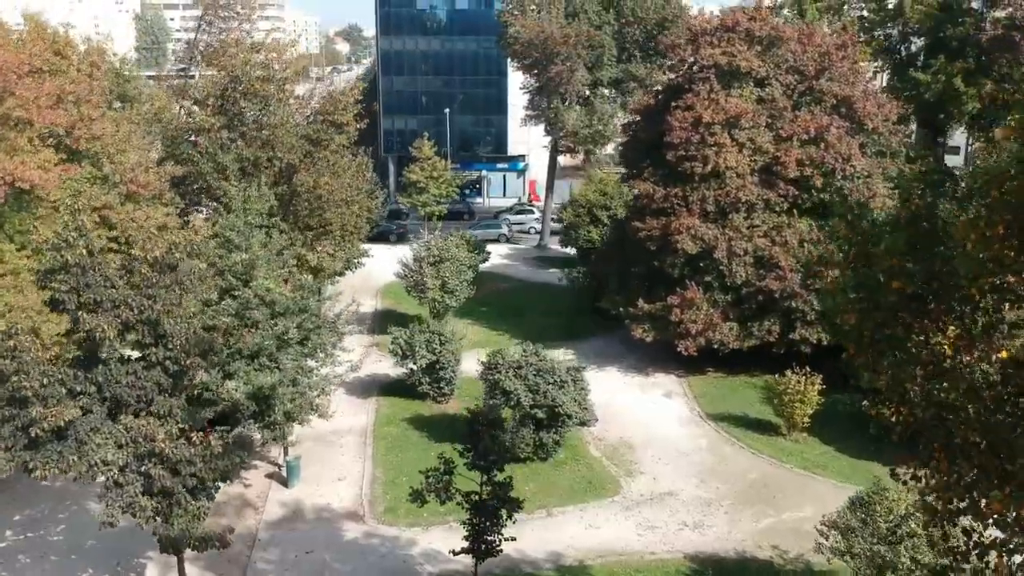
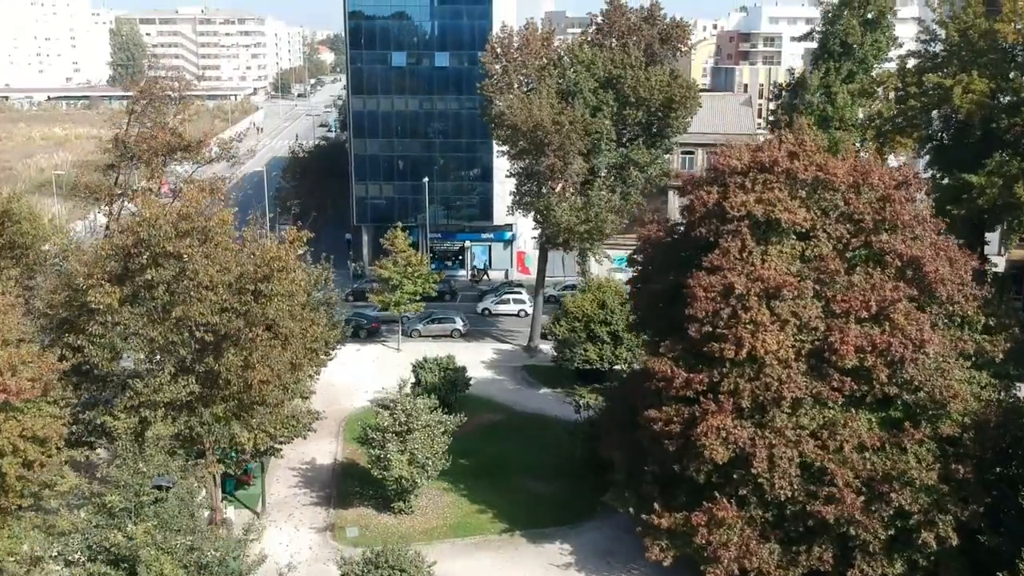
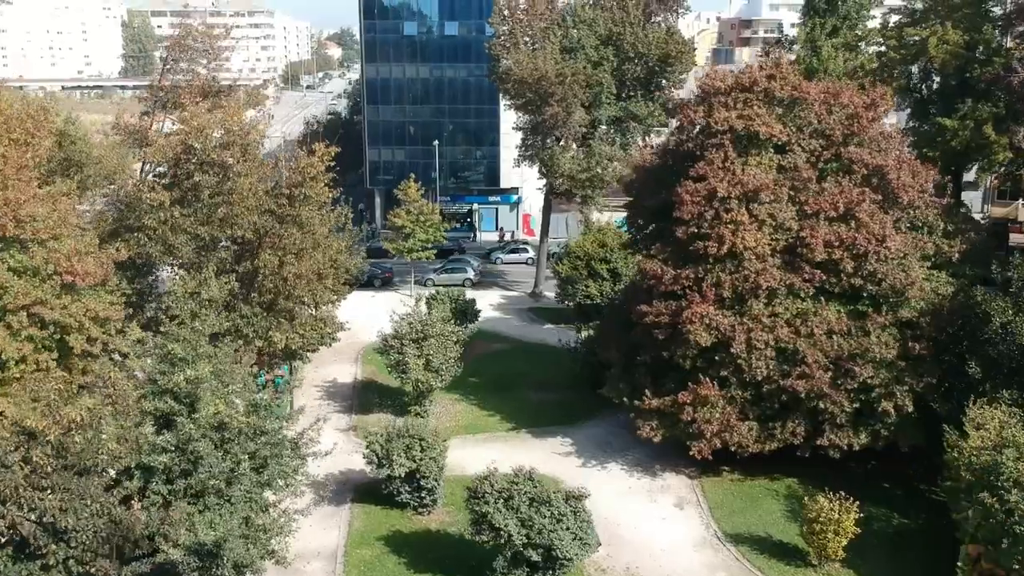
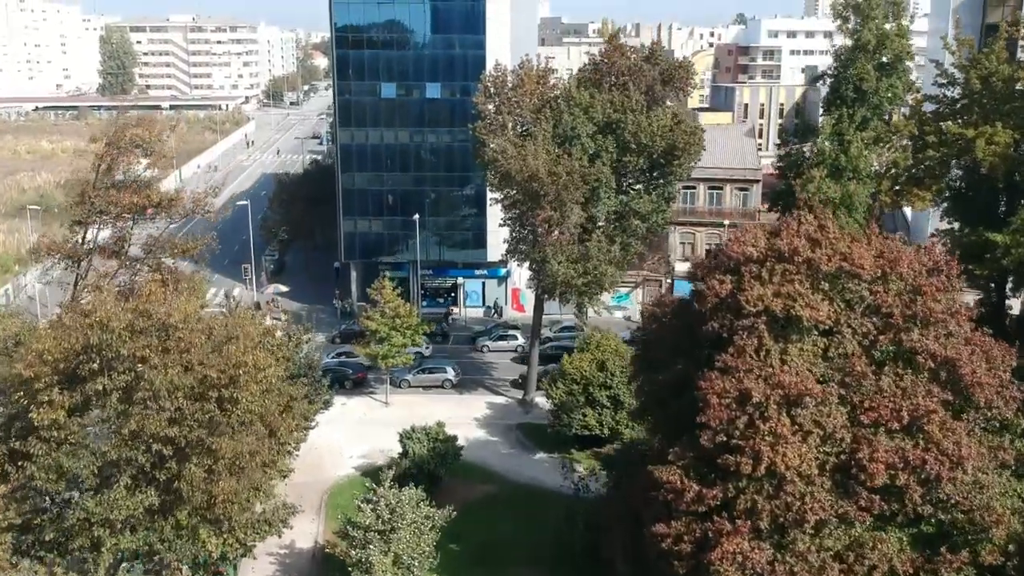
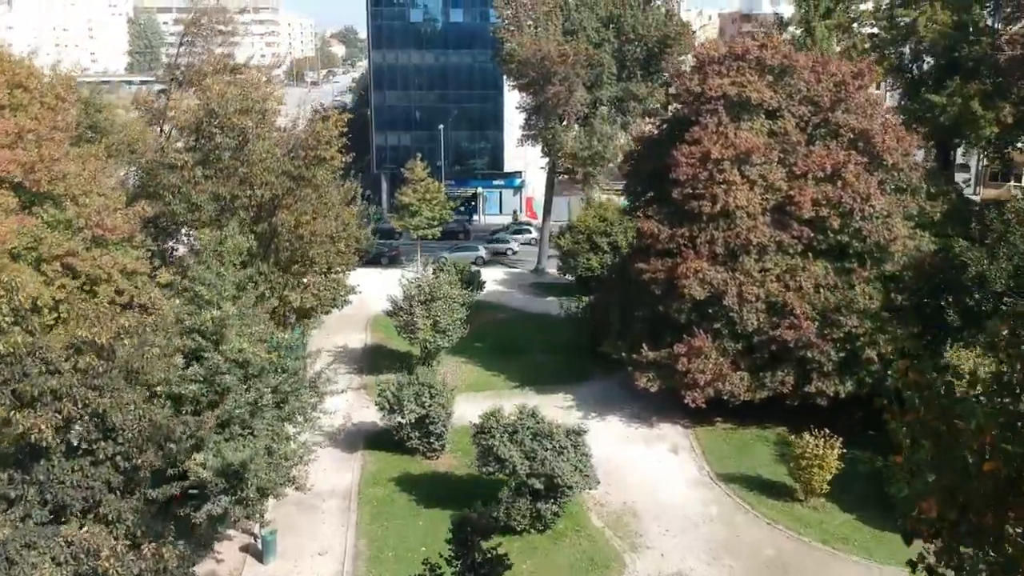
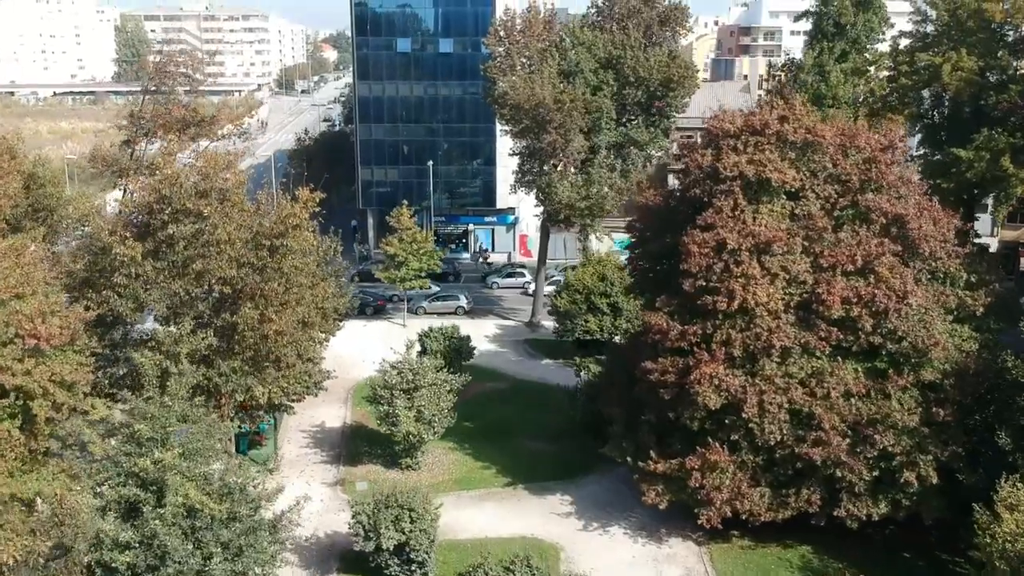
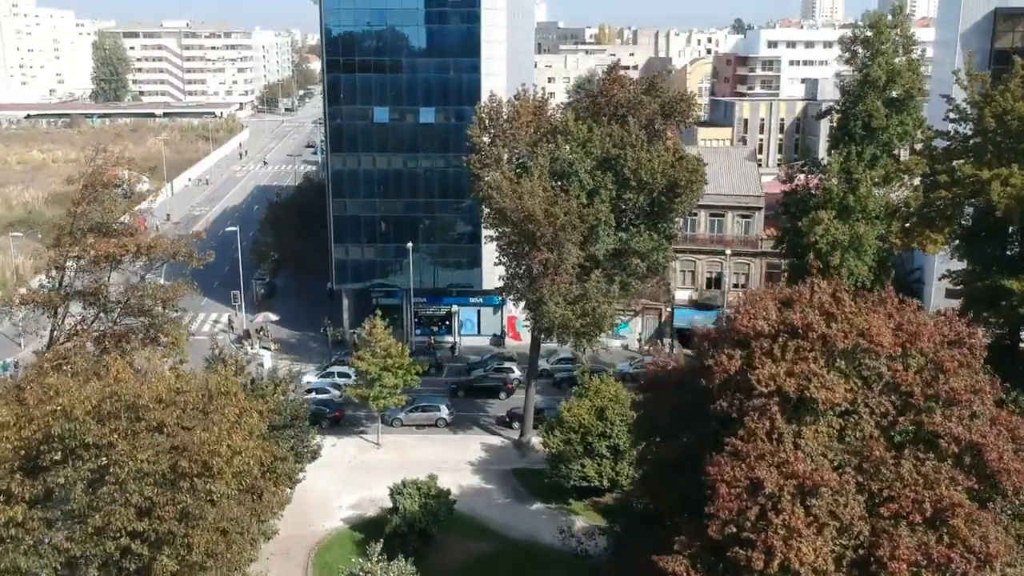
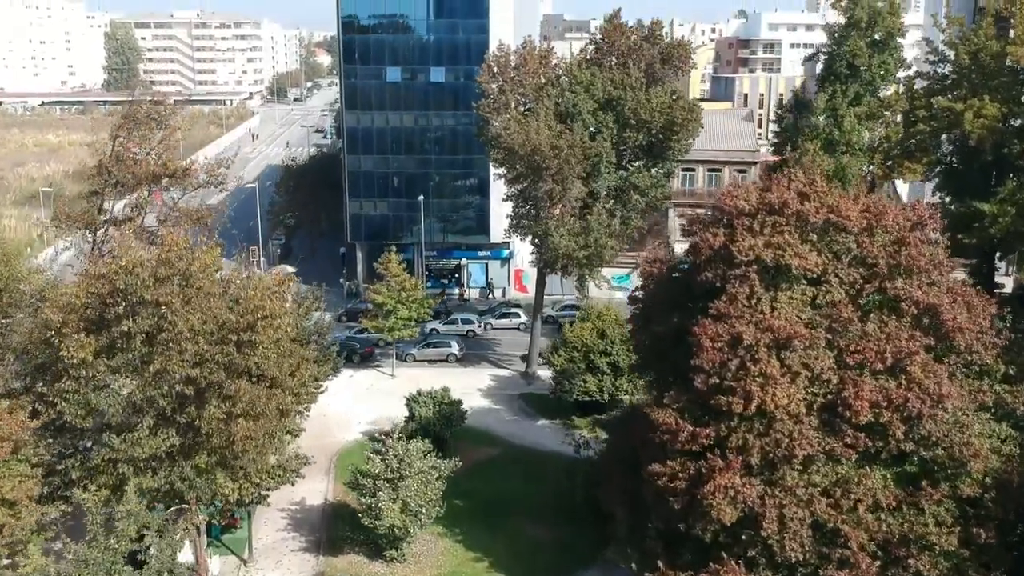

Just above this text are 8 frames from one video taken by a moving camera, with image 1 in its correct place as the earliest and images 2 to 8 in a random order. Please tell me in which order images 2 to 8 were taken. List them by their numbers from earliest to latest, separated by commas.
5, 3, 6, 2, 8, 4, 7
